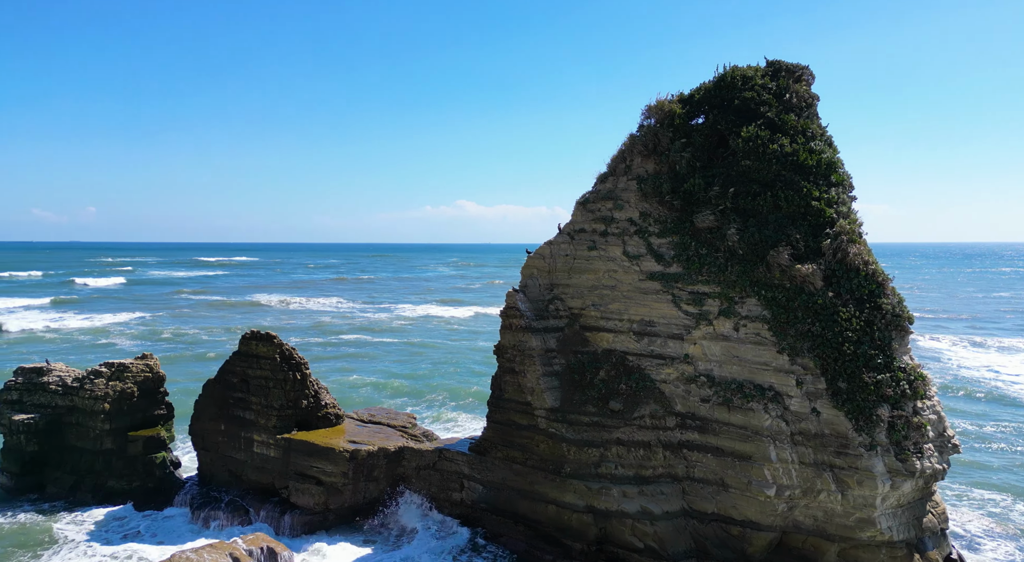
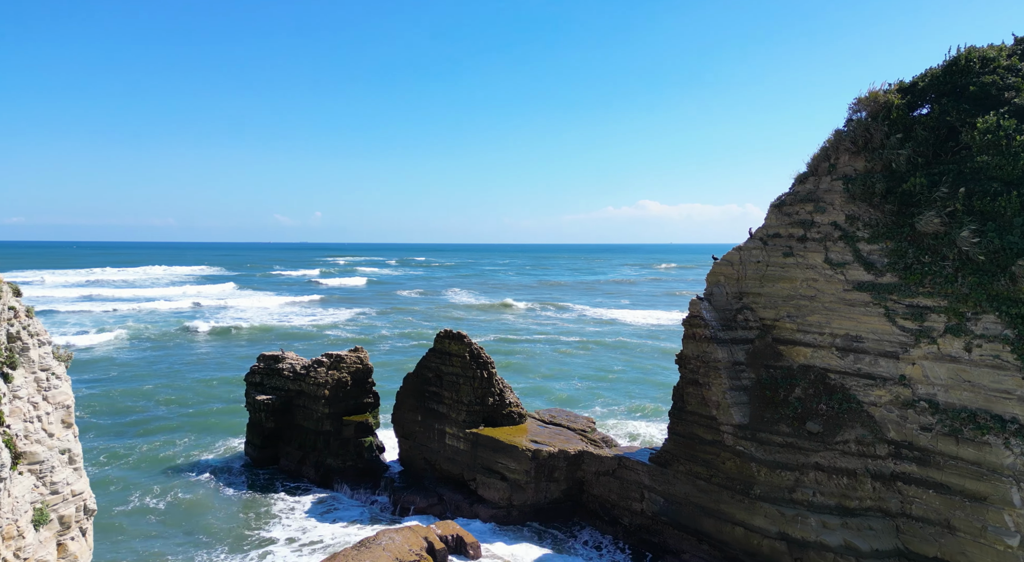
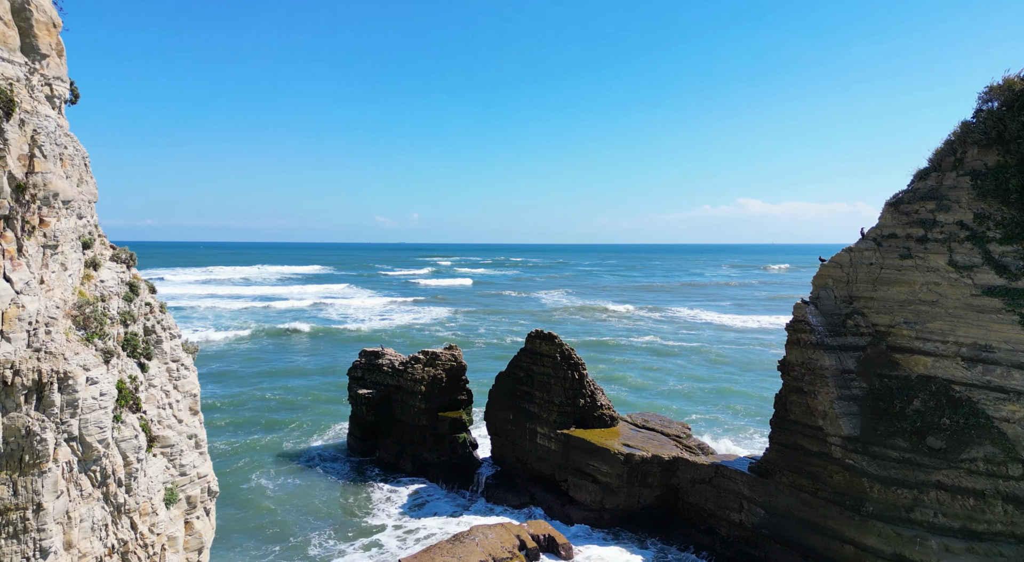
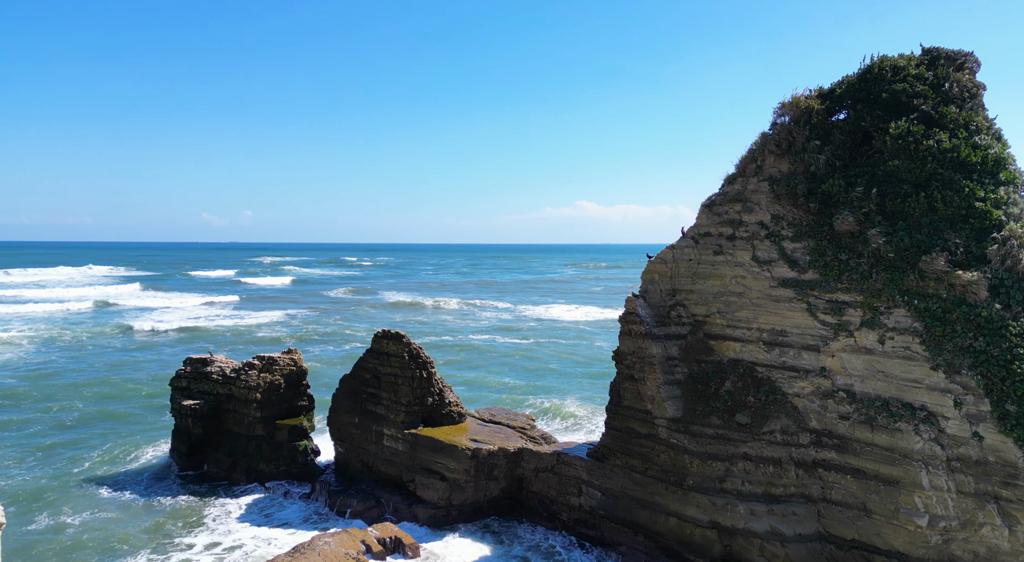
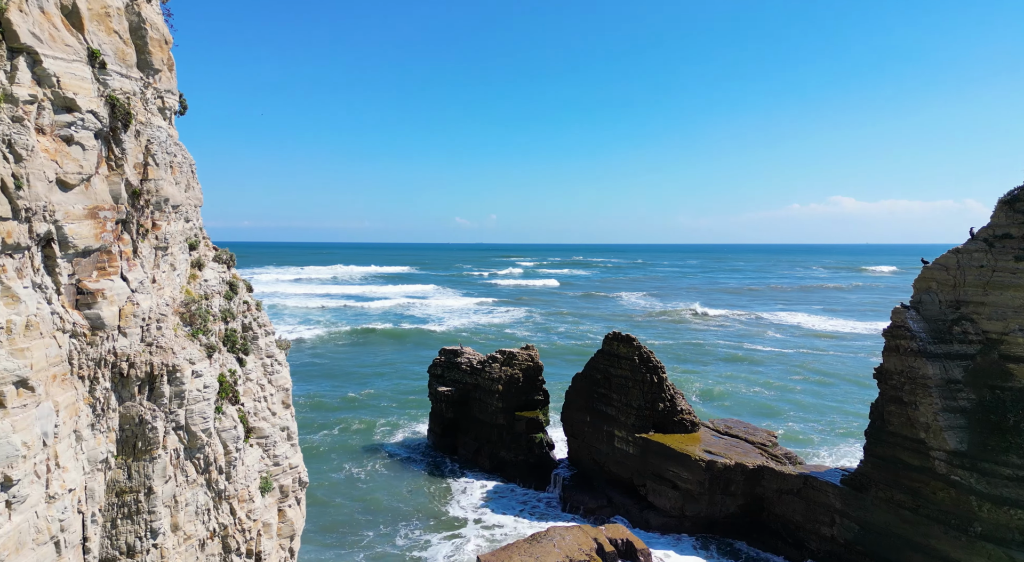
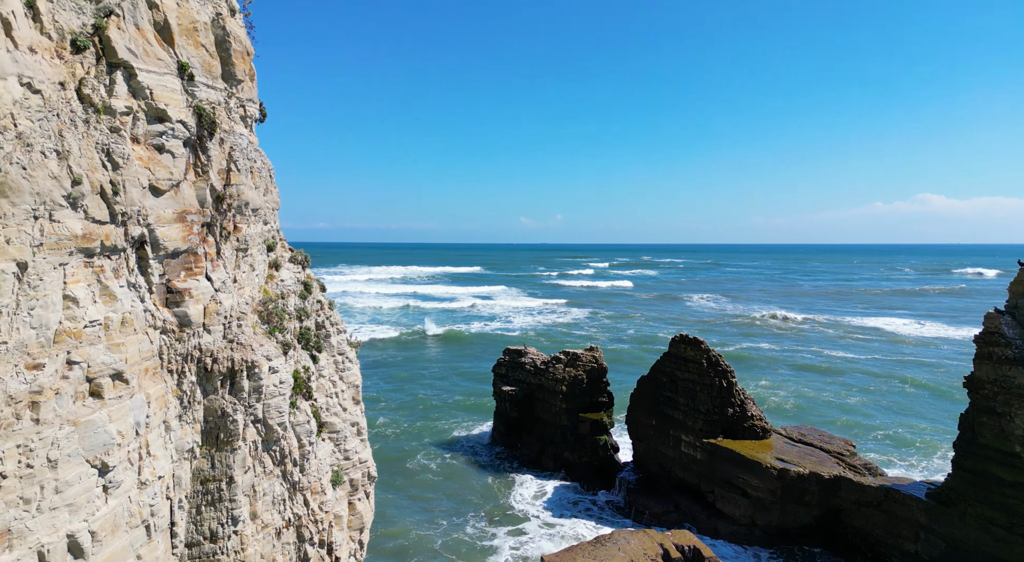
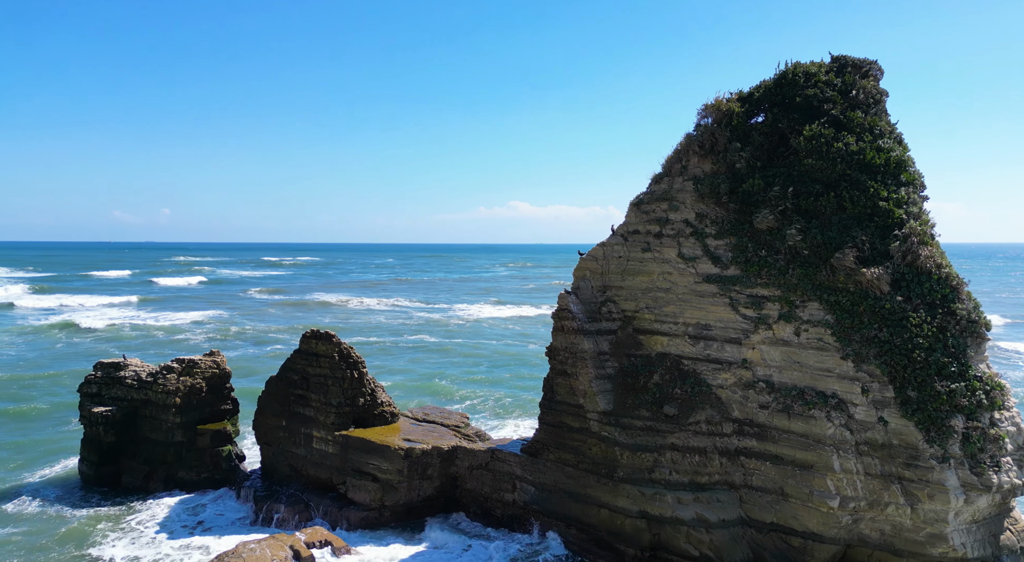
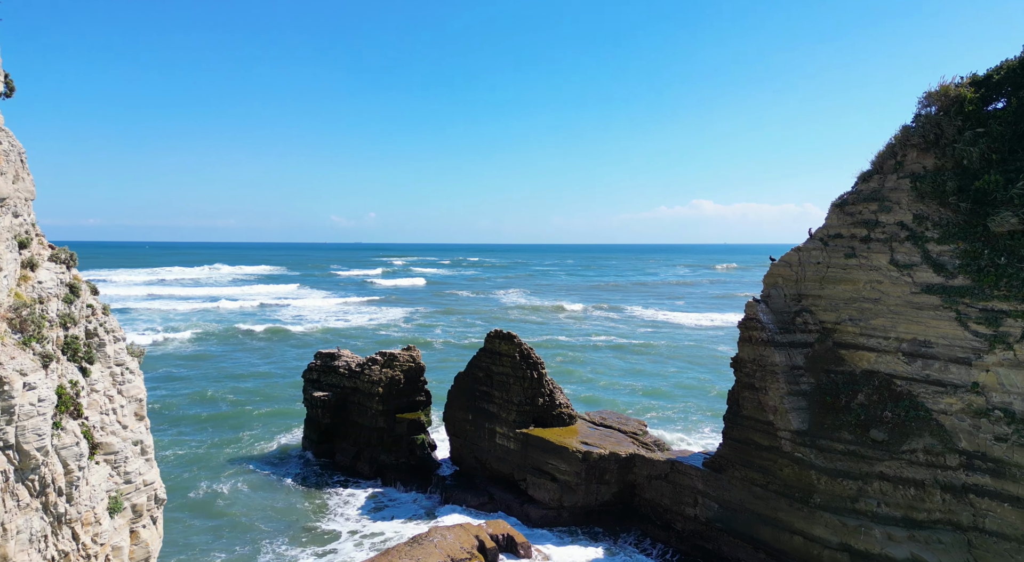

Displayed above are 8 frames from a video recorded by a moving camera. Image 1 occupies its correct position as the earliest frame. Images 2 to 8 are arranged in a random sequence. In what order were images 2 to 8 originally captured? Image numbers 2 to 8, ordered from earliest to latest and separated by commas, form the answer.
7, 4, 2, 8, 3, 5, 6
